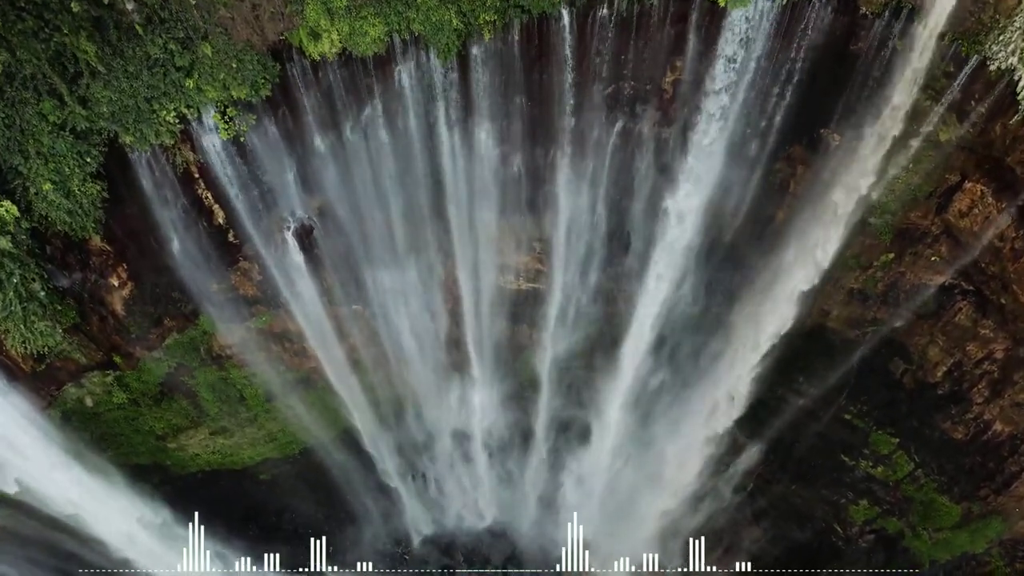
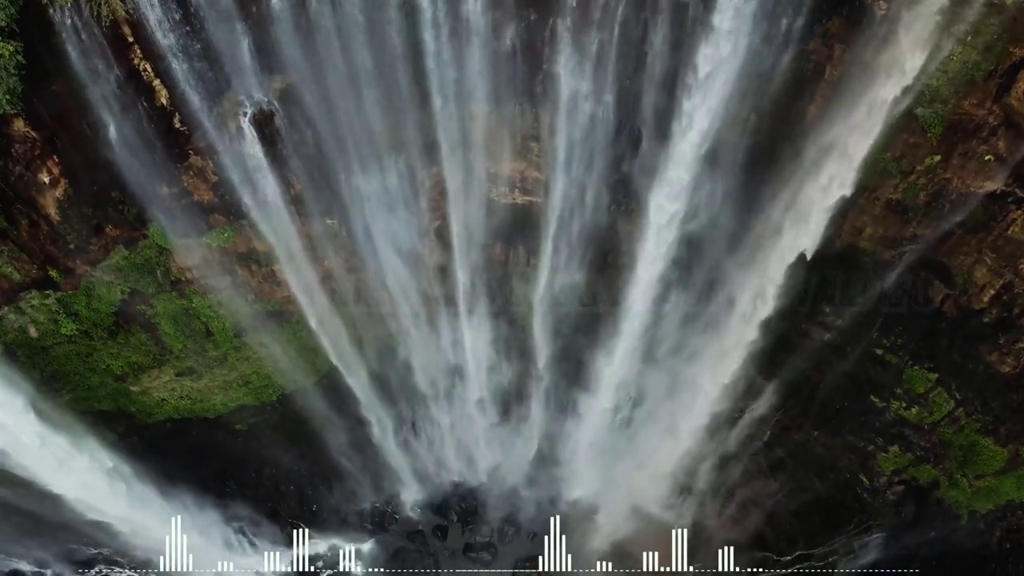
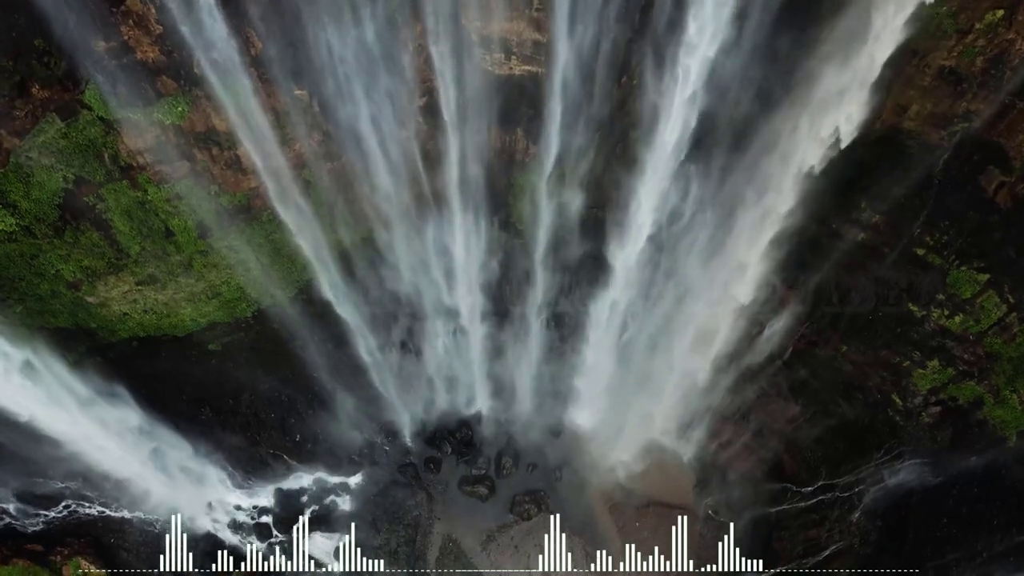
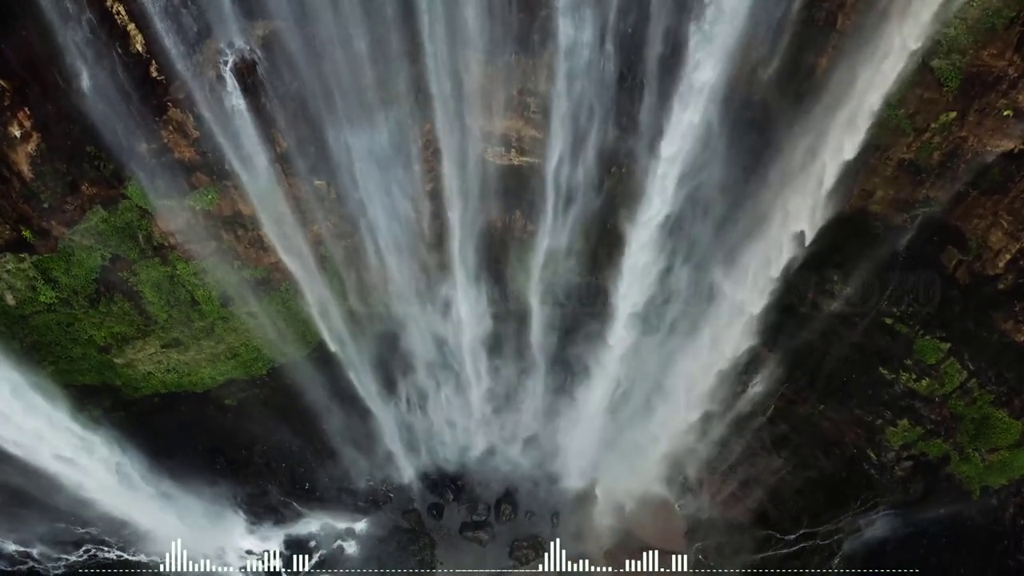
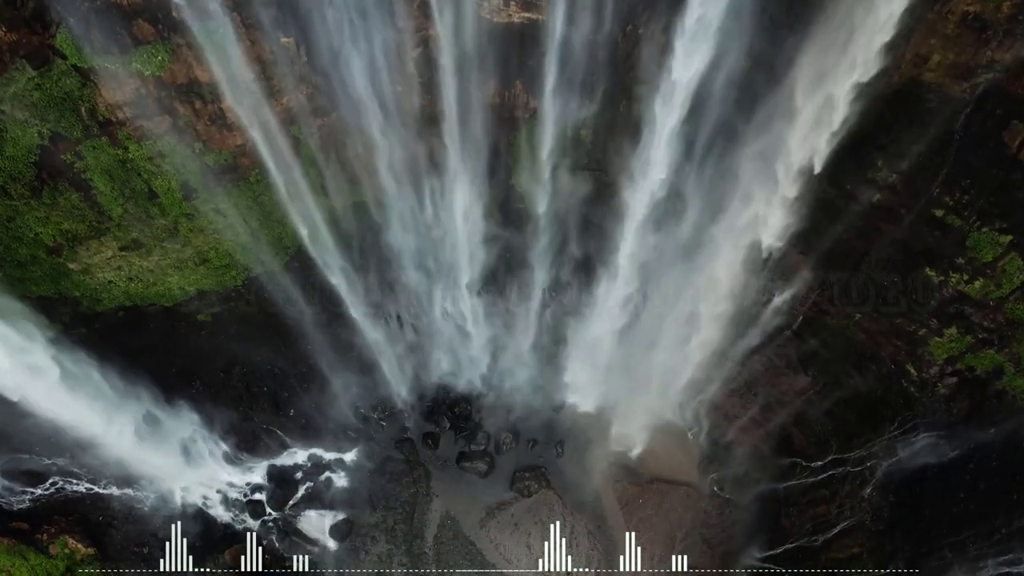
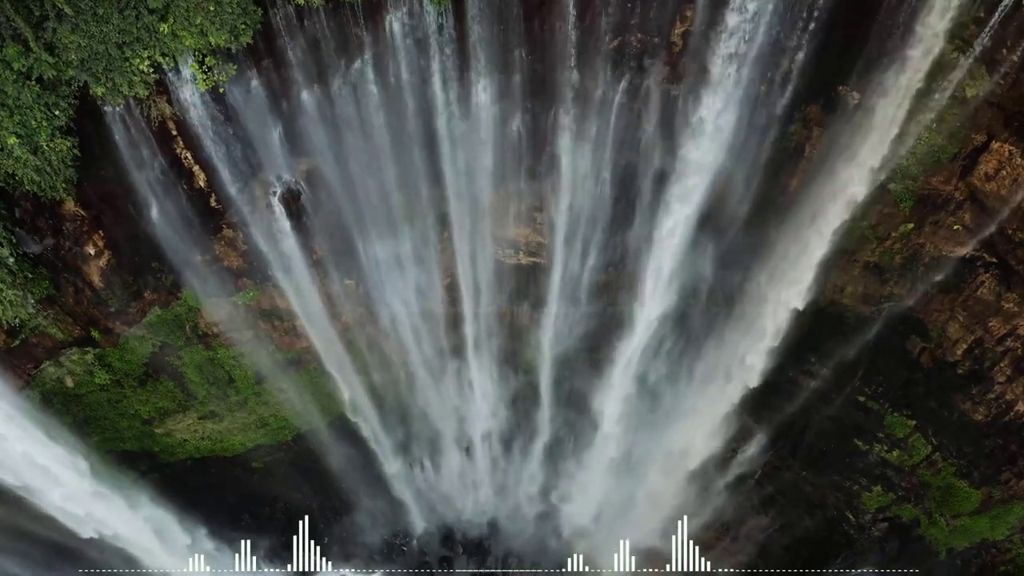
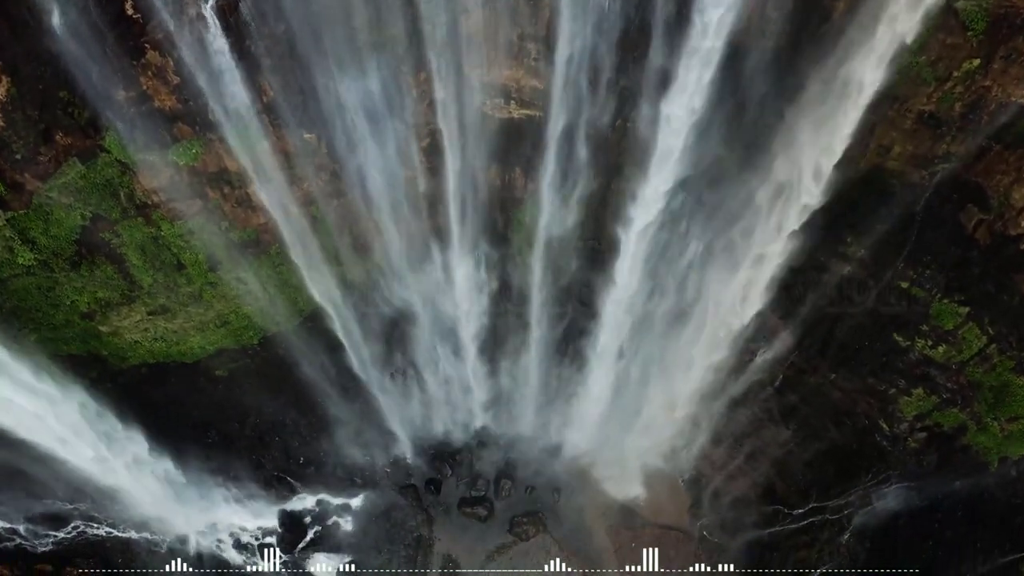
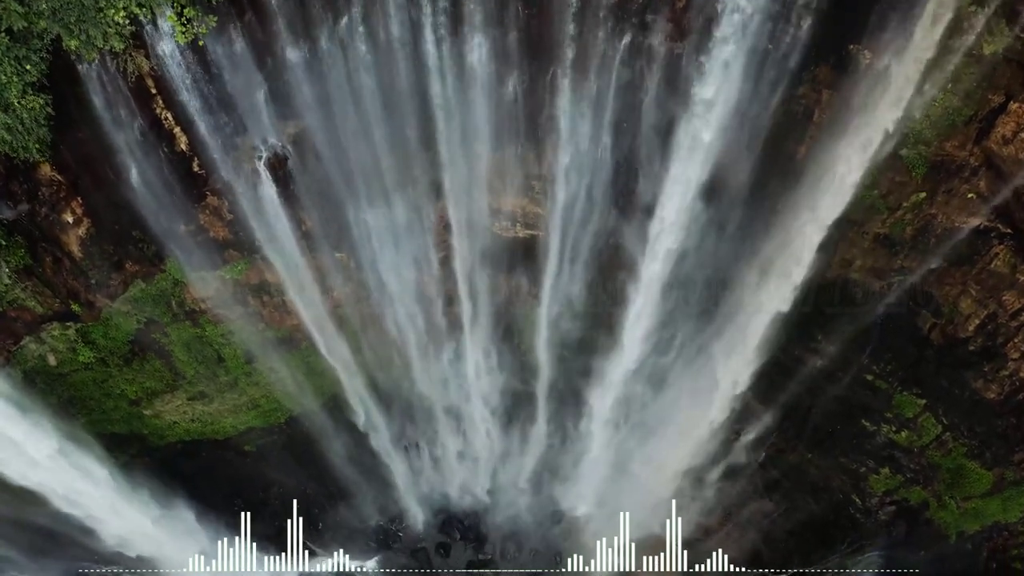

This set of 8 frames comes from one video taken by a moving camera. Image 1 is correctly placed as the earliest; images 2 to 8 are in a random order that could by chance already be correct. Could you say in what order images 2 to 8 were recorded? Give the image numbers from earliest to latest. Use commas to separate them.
6, 8, 2, 4, 7, 3, 5
